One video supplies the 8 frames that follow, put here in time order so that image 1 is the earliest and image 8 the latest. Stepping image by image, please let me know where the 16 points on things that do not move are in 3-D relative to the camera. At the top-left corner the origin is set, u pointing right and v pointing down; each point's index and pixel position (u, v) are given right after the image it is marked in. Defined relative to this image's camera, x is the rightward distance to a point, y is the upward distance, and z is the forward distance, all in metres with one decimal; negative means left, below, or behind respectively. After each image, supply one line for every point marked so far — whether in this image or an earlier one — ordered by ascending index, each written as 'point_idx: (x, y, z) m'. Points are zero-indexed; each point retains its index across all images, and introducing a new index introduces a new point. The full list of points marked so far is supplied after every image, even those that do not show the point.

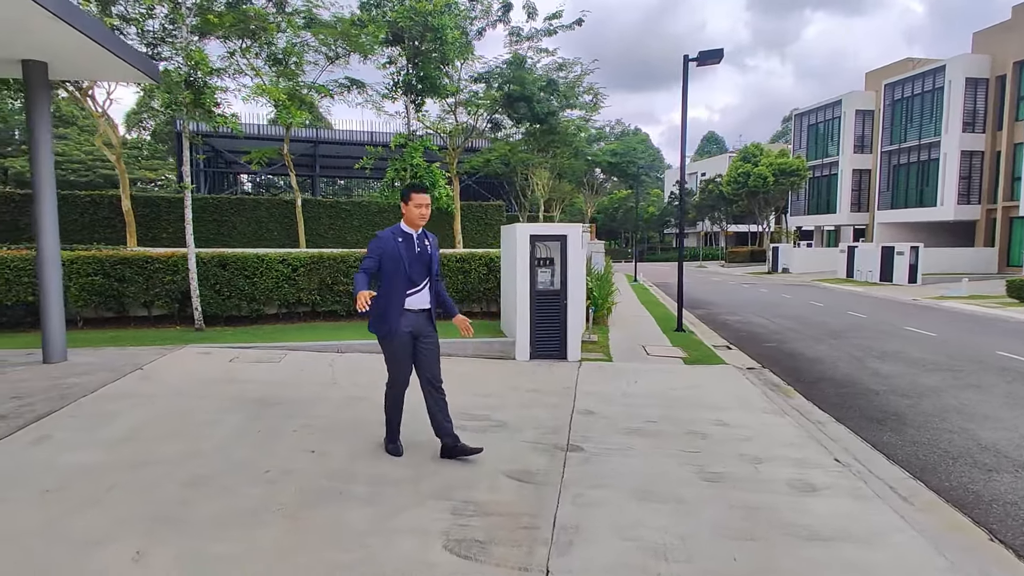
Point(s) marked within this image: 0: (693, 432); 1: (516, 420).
0: (+1.3, -1.0, +4.3) m
1: (0.0, -1.0, +4.3) m
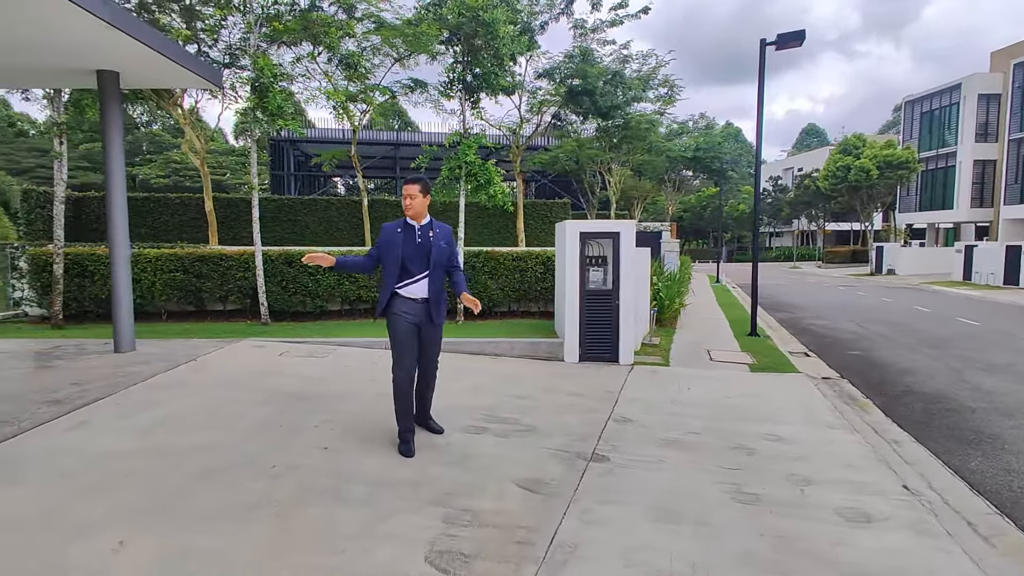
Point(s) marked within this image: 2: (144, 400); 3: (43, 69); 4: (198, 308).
0: (+1.5, -1.1, +3.9) m
1: (+0.2, -1.0, +4.1) m
2: (-2.5, -0.8, +4.0) m
3: (-4.4, +2.0, +5.4) m
4: (-4.5, -0.3, +8.4) m
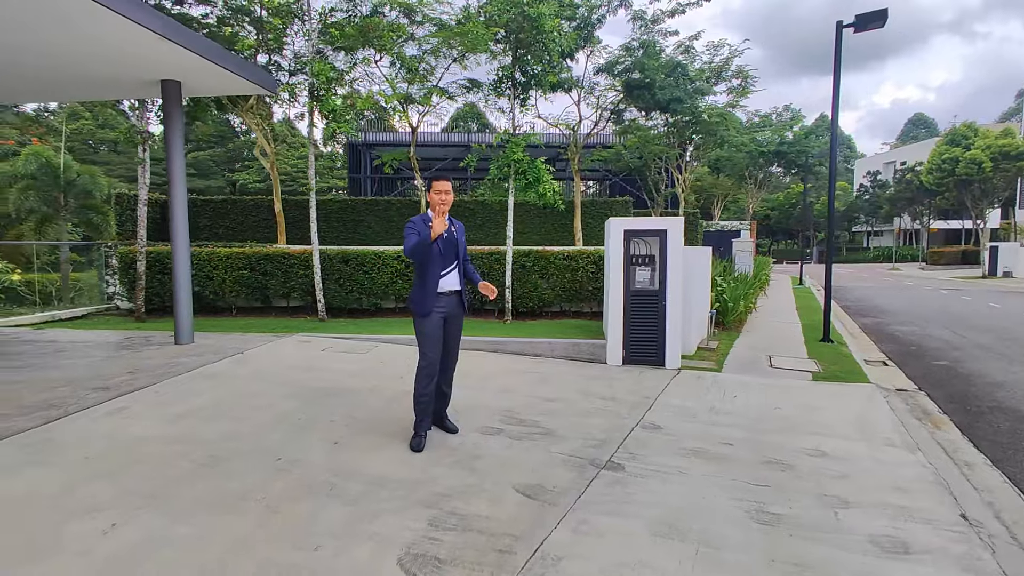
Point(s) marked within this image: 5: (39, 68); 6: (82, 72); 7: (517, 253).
0: (+1.6, -1.1, +3.6) m
1: (+0.4, -0.9, +3.9) m
2: (-2.4, -0.7, +4.2) m
3: (-4.0, +2.1, +5.8) m
4: (-3.7, -0.2, +8.8) m
5: (-4.4, +2.0, +5.4) m
6: (-4.1, +2.1, +5.5) m
7: (+0.1, +0.5, +8.3) m
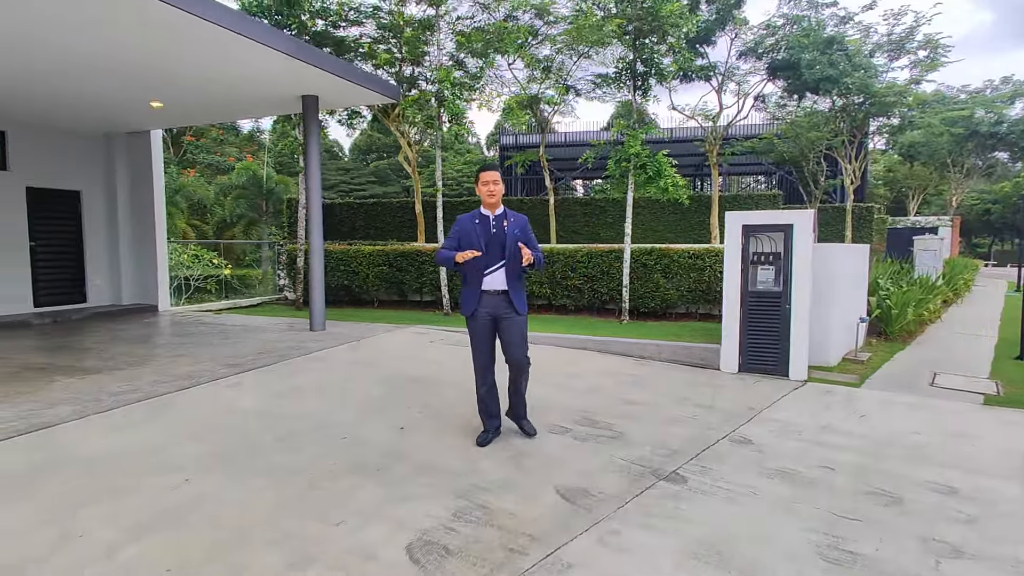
0: (+1.9, -1.1, +3.0) m
1: (+0.8, -0.9, +3.7) m
2: (-1.7, -0.7, +4.7) m
3: (-2.8, +2.2, +6.7) m
4: (-1.8, -0.2, +9.5) m
5: (-3.3, +2.1, +6.4) m
6: (-3.0, +2.2, +6.4) m
7: (+1.7, +0.5, +8.0) m
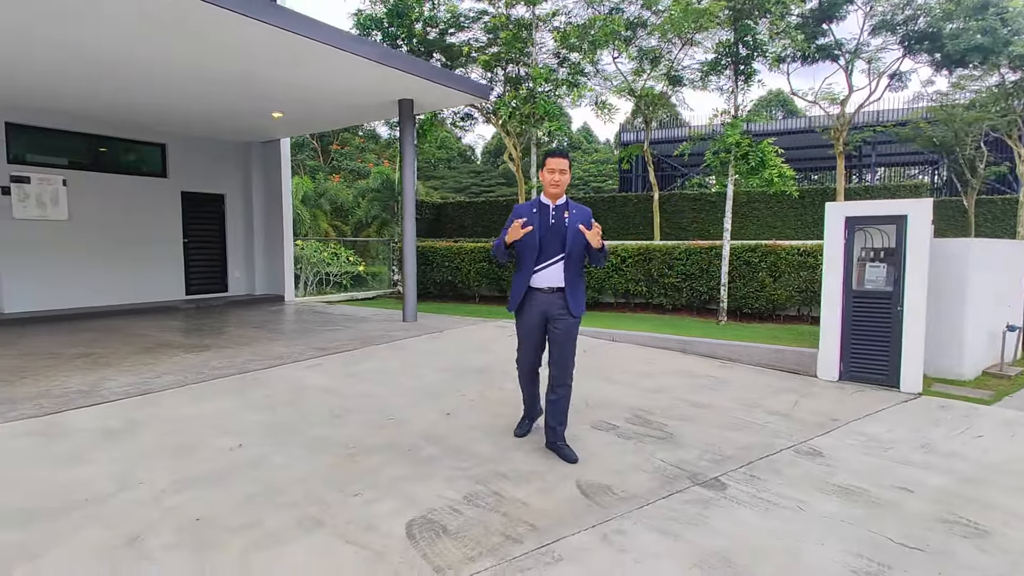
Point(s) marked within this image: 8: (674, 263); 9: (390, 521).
0: (+2.0, -1.0, +2.6) m
1: (+1.1, -0.9, +3.5) m
2: (-1.2, -0.6, +5.0) m
3: (-1.8, +2.3, +7.2) m
4: (-0.2, -0.1, +9.7) m
5: (-2.3, +2.2, +7.0) m
6: (-2.0, +2.2, +7.0) m
7: (+2.9, +0.5, +7.5) m
8: (+2.2, +0.3, +7.9) m
9: (-0.5, -1.0, +2.4) m
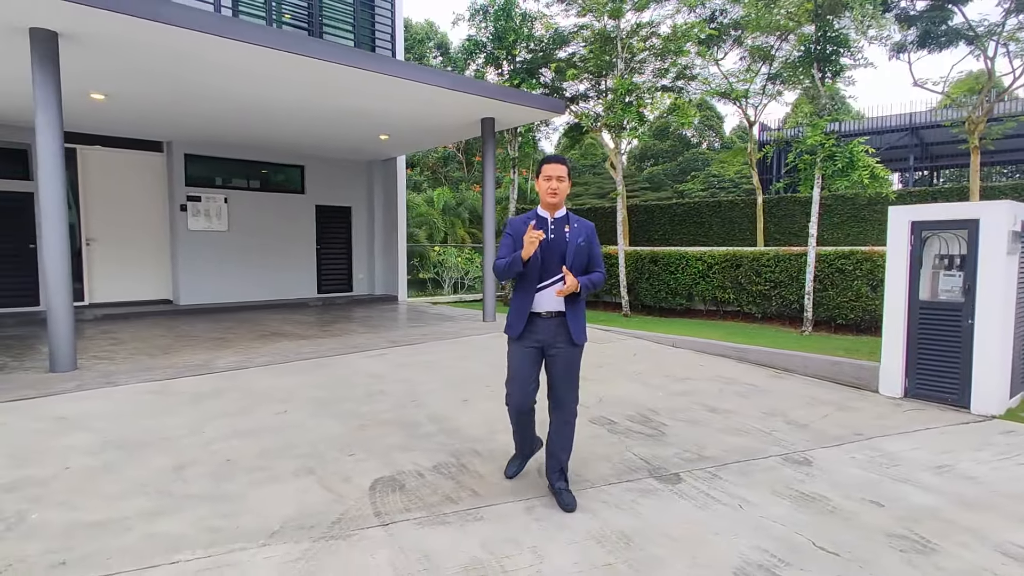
0: (+1.7, -1.1, +2.5) m
1: (+1.1, -0.9, +3.6) m
2: (-0.8, -0.6, +5.6) m
3: (-0.7, +2.2, +8.0) m
4: (+1.4, -0.2, +10.0) m
5: (-1.3, +2.2, +7.9) m
6: (-1.0, +2.2, +7.8) m
7: (+3.9, +0.4, +7.0) m
8: (+3.3, +0.2, +7.6) m
9: (-0.7, -0.9, +3.0) m
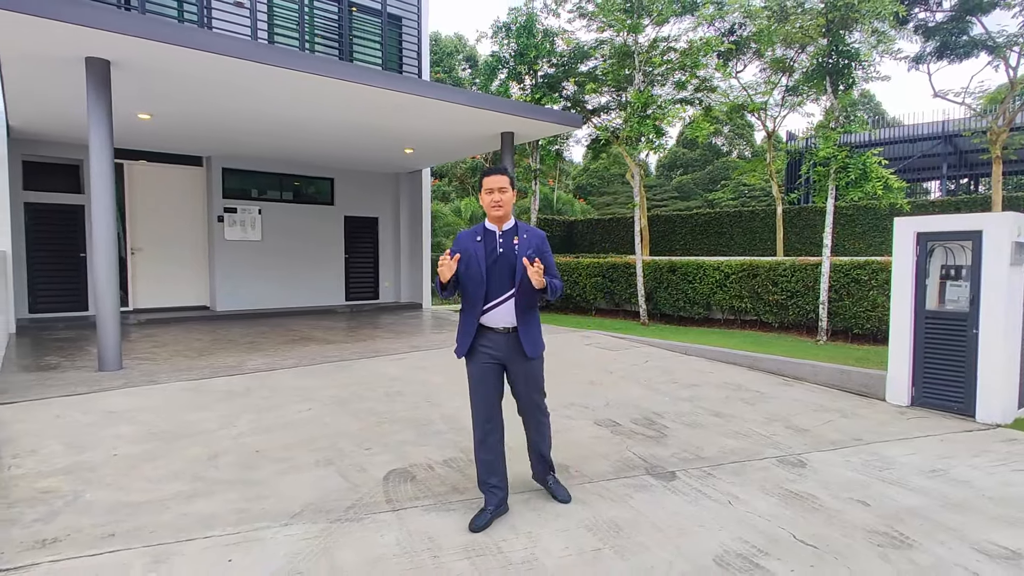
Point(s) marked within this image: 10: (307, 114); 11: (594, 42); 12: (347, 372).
0: (+1.7, -1.1, +2.6) m
1: (+1.1, -1.0, +3.8) m
2: (-0.6, -0.7, +5.9) m
3: (-0.4, +2.1, +8.3) m
4: (+1.8, -0.3, +10.1) m
5: (-1.0, +2.1, +8.2) m
6: (-0.7, +2.1, +8.1) m
7: (+4.1, +0.3, +7.0) m
8: (+3.5, +0.1, +7.7) m
9: (-0.7, -1.0, +3.2) m
10: (-2.4, +2.1, +6.9) m
11: (+1.4, +4.3, +10.2) m
12: (-1.4, -0.7, +5.1) m
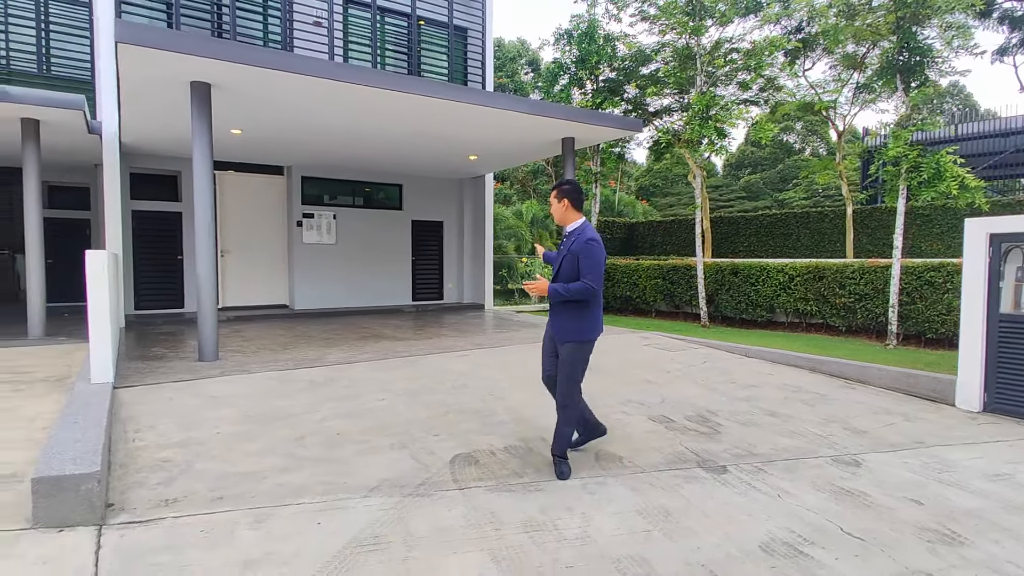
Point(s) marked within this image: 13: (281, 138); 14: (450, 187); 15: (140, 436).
0: (+2.0, -1.1, +2.7) m
1: (+1.5, -1.0, +3.9) m
2: (0.0, -0.7, +6.1) m
3: (+0.4, +2.1, +8.5) m
4: (+2.8, -0.4, +10.1) m
5: (-0.1, +2.1, +8.5) m
6: (+0.1, +2.1, +8.4) m
7: (+4.8, +0.3, +6.8) m
8: (+4.3, +0.1, +7.5) m
9: (-0.4, -1.0, +3.5) m
10: (-1.7, +2.1, +7.4) m
11: (+2.5, +4.2, +10.2) m
12: (-0.9, -0.7, +5.4) m
13: (-3.1, +2.0, +7.9) m
14: (-1.2, +2.0, +11.4) m
15: (-2.2, -0.9, +3.5) m
